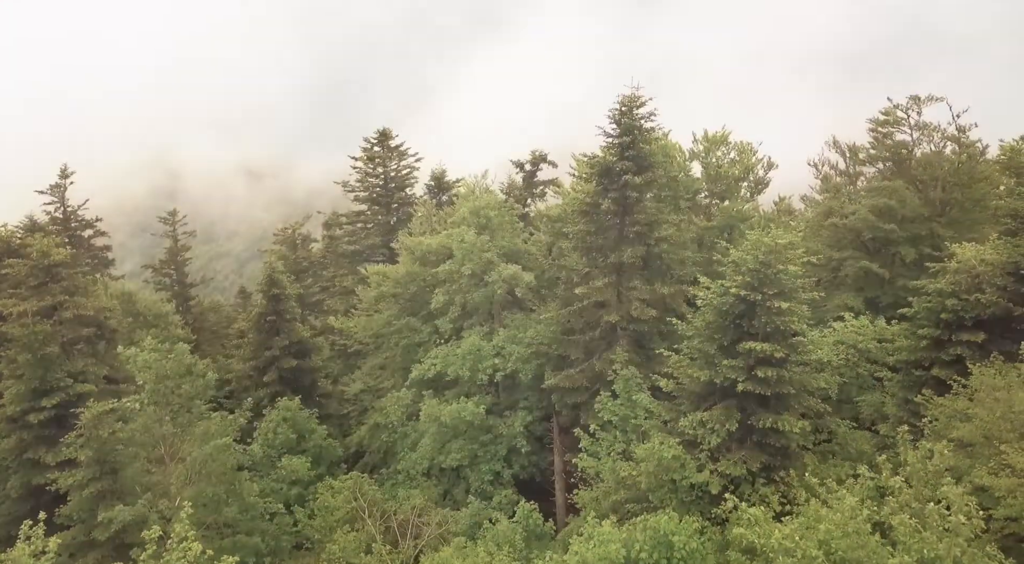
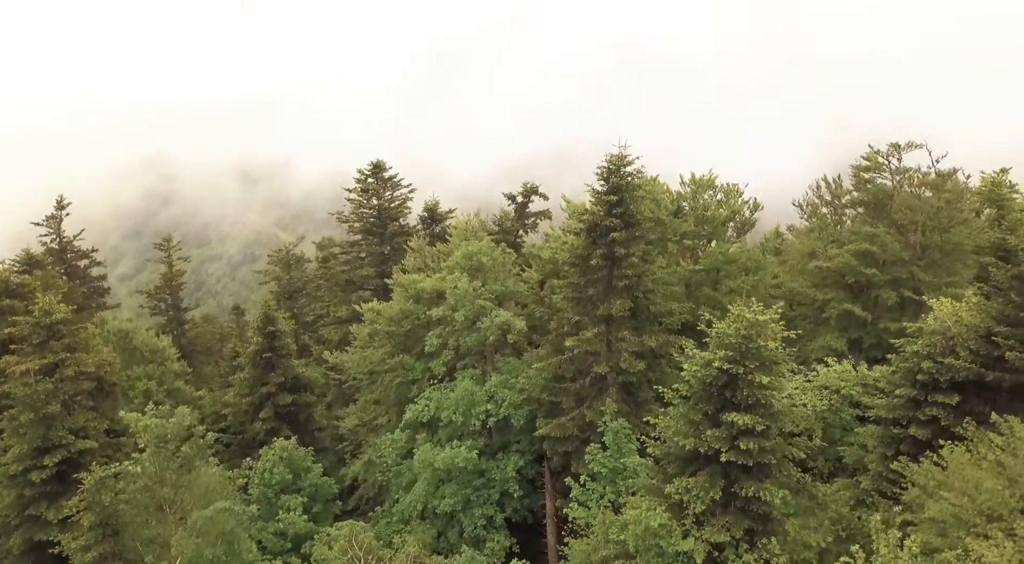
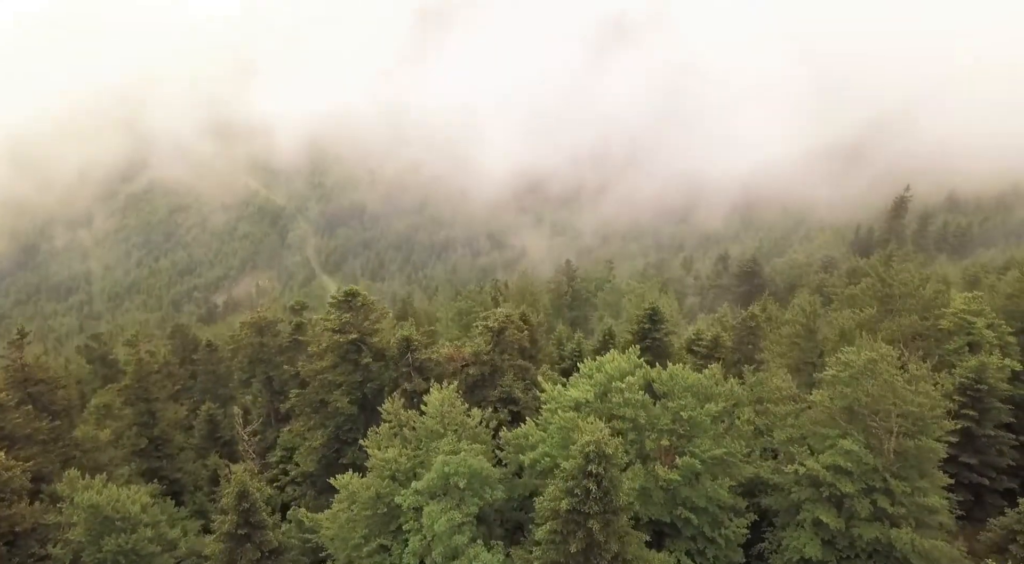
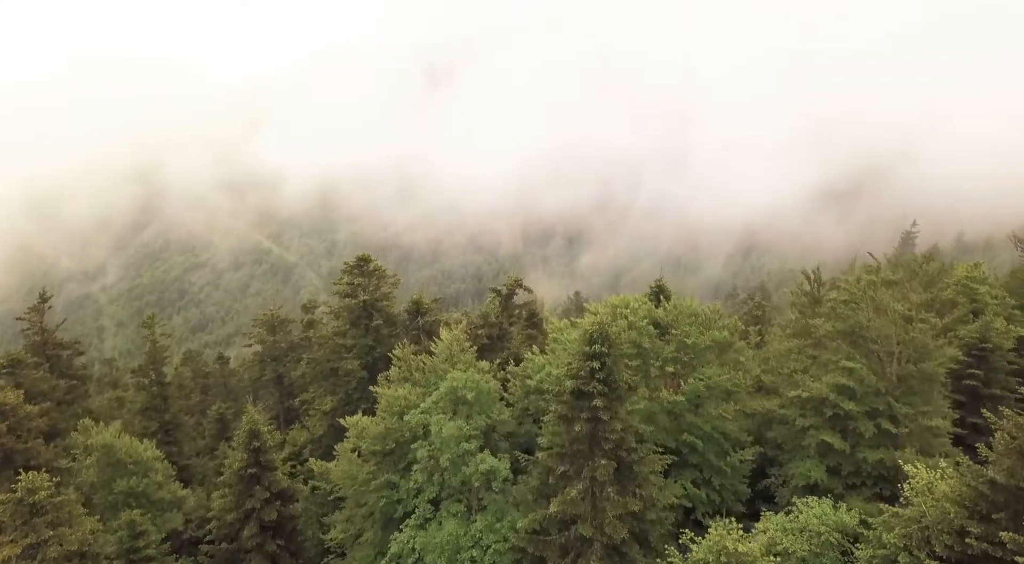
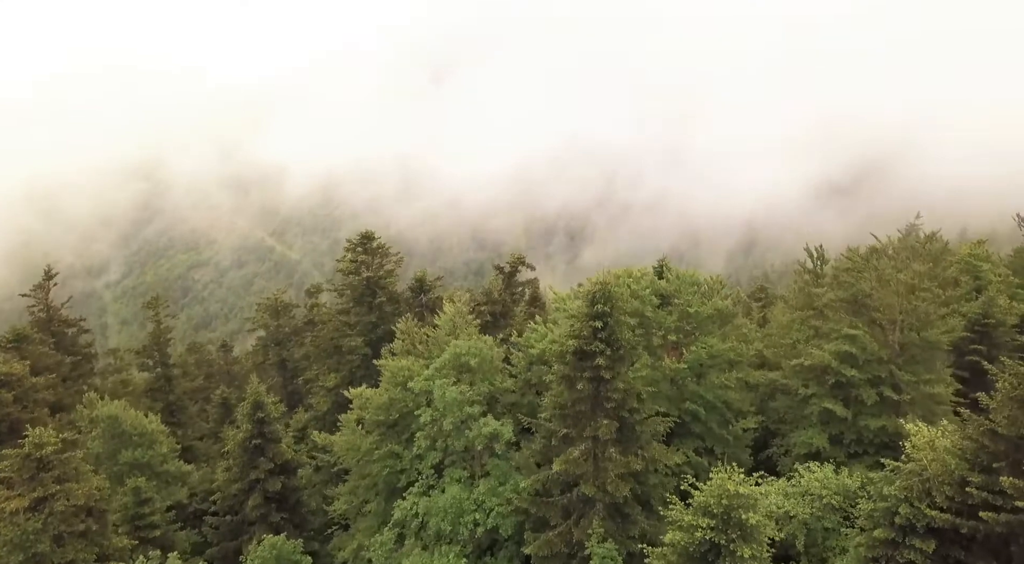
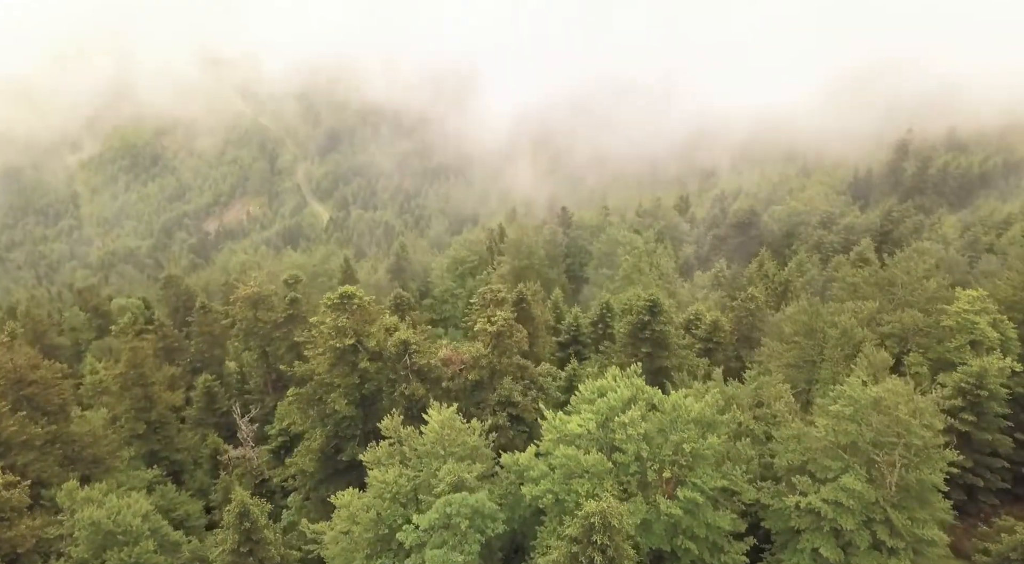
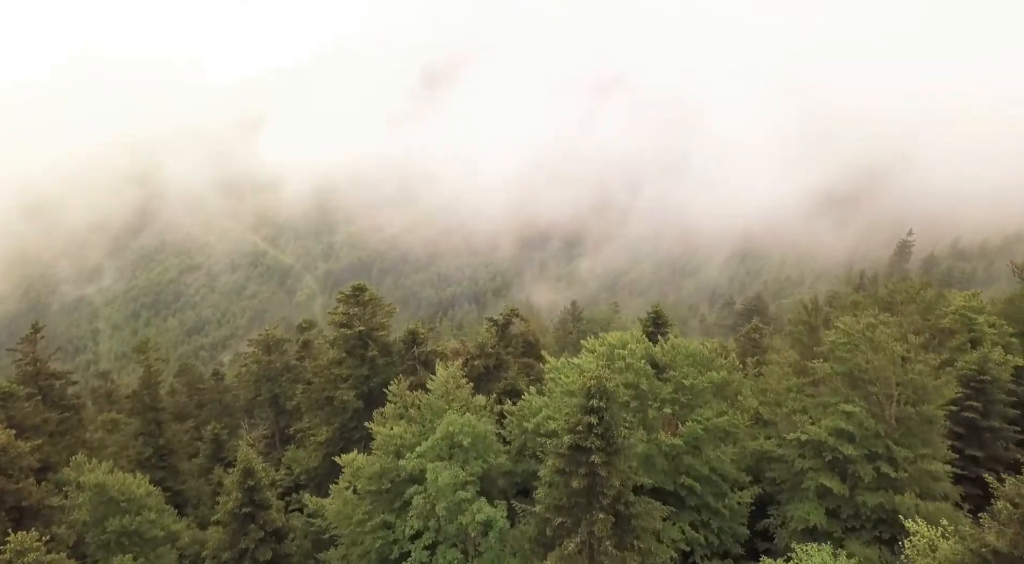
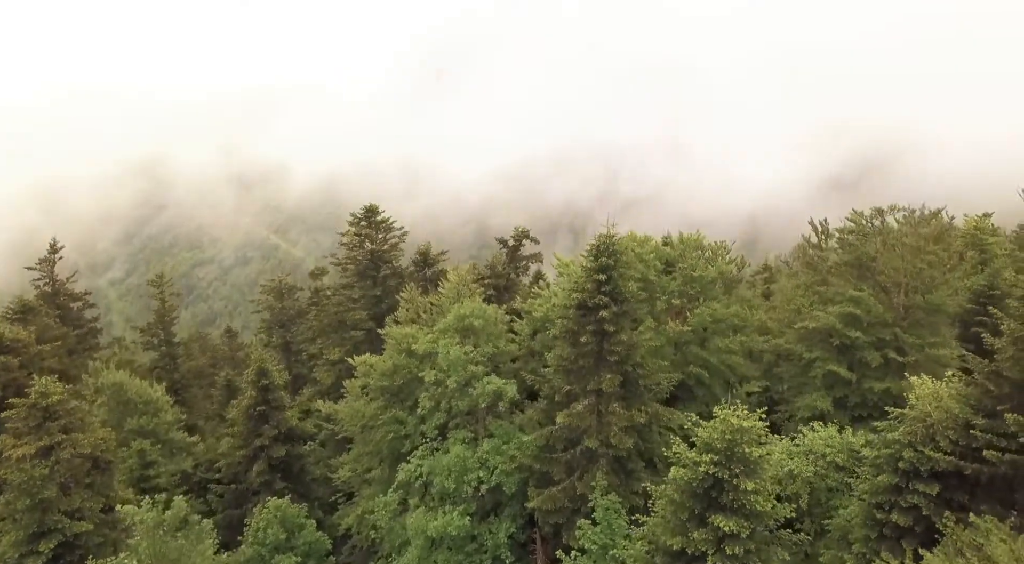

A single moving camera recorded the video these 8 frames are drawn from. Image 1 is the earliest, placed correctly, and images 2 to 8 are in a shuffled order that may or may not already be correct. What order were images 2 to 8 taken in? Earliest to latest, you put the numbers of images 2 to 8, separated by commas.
2, 8, 5, 4, 7, 3, 6
